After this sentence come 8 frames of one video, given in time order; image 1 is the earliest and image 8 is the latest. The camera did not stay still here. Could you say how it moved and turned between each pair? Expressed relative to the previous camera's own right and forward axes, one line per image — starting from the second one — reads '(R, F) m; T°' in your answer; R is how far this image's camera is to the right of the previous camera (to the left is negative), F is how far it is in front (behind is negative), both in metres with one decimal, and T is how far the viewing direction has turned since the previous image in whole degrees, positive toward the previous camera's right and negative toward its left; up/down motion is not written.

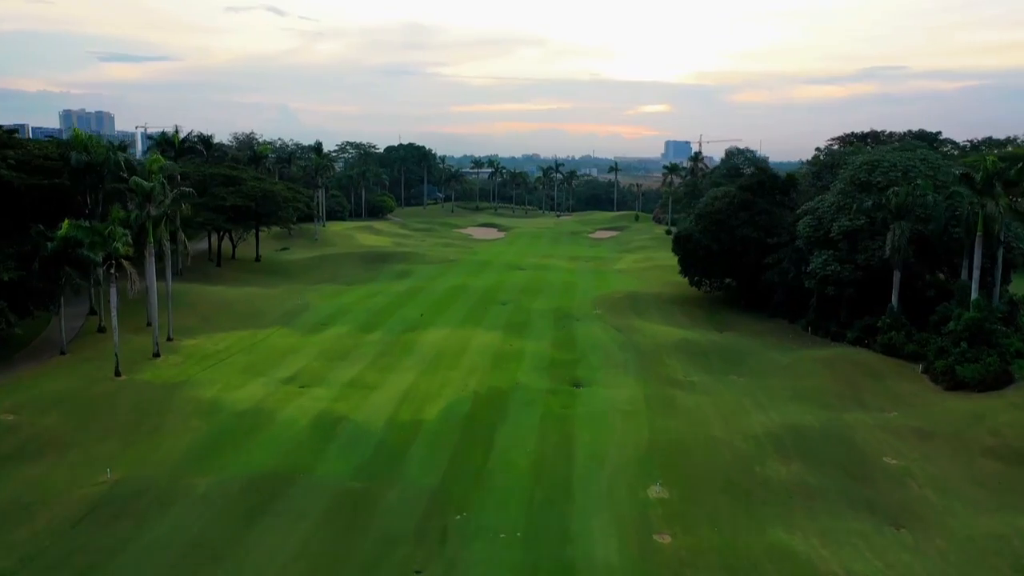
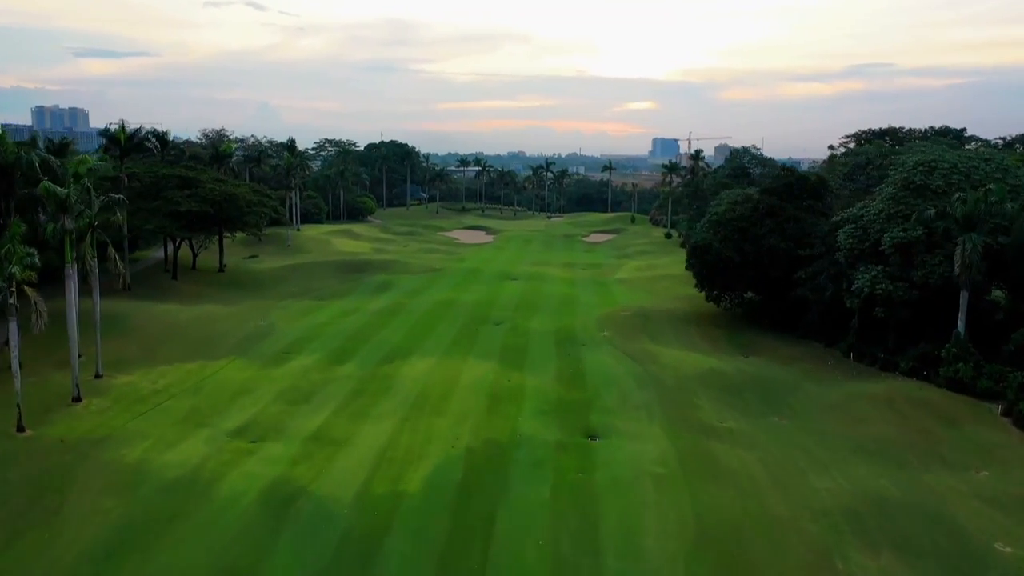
(-0.4, +5.6) m; +1°
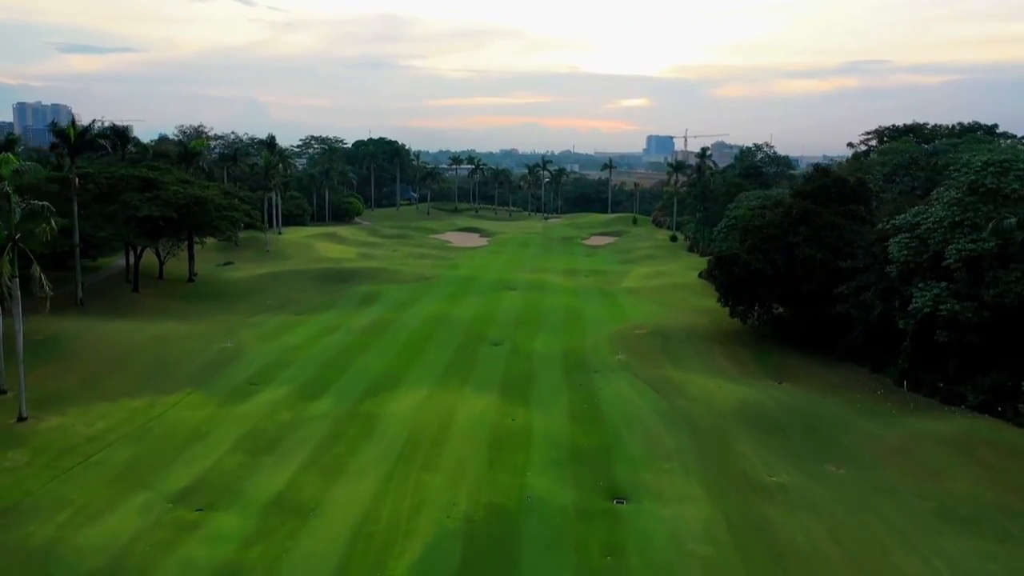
(-0.3, +4.7) m; 0°
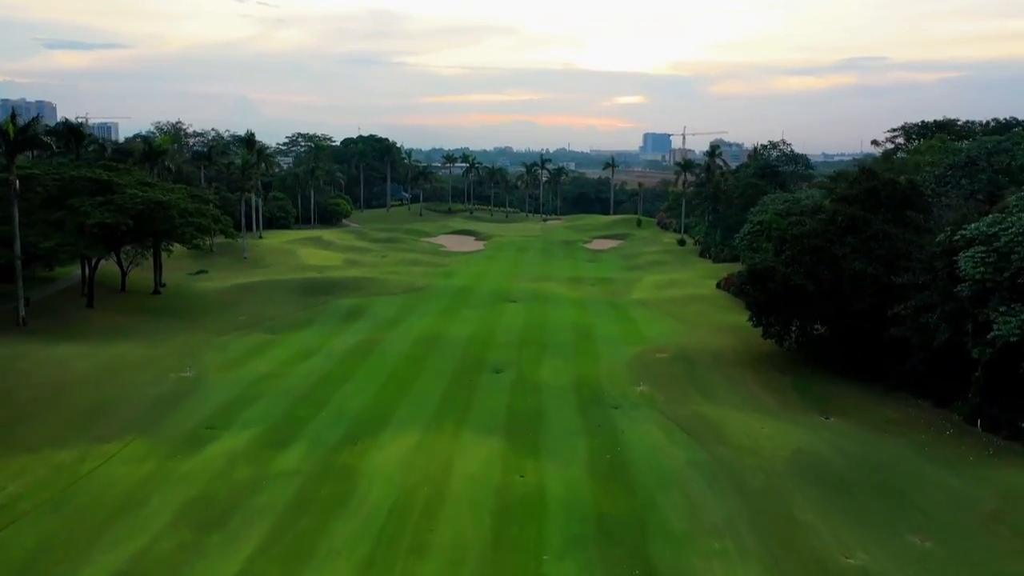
(-0.3, +4.6) m; 0°
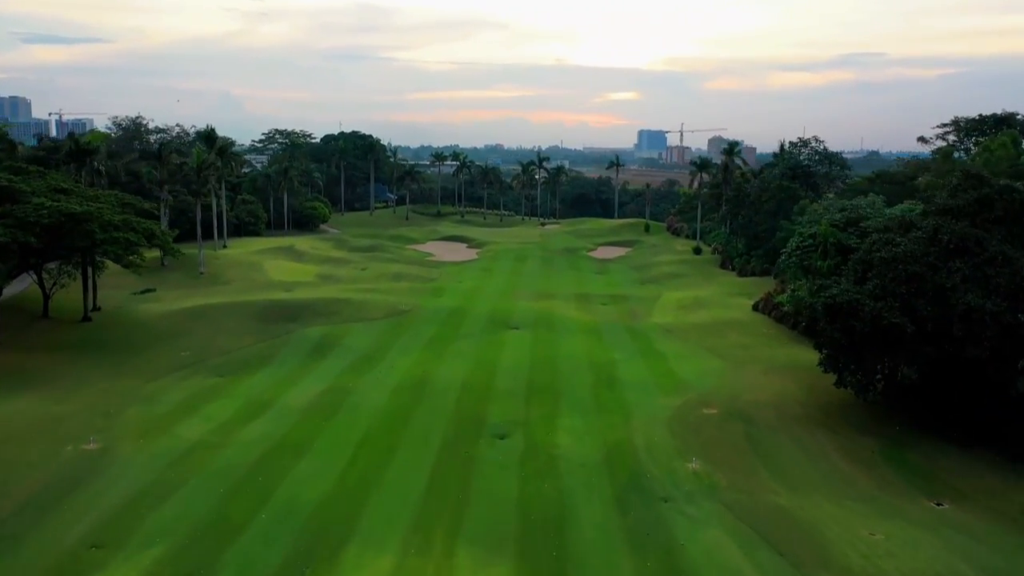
(-0.4, +7.2) m; +1°
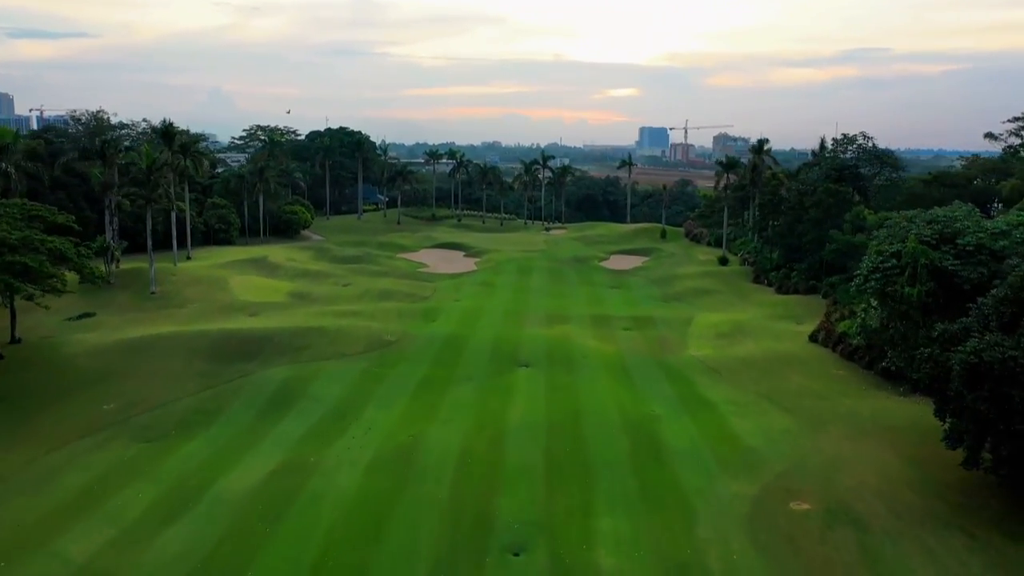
(-0.4, +6.9) m; 0°
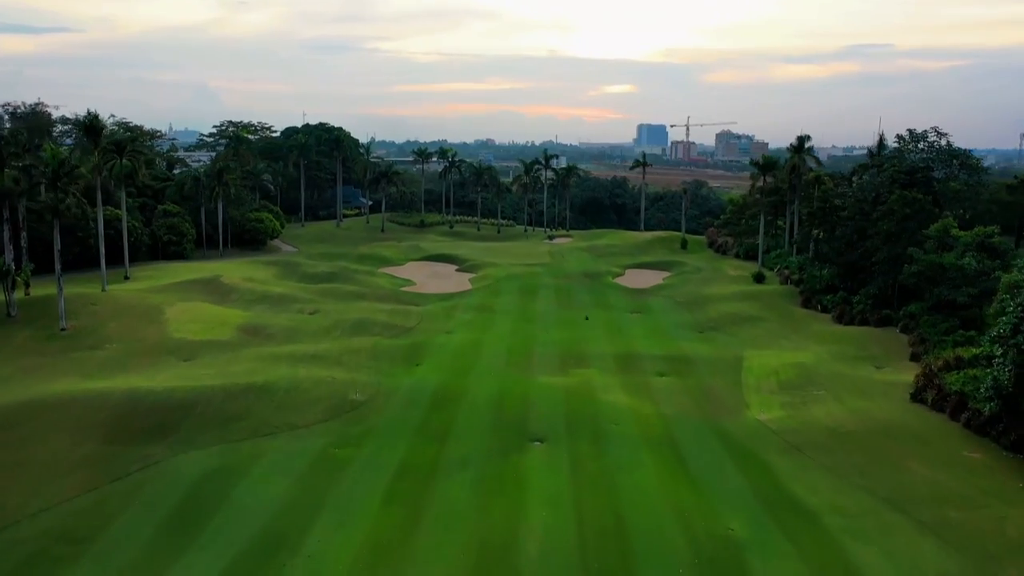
(-0.4, +8.1) m; 0°
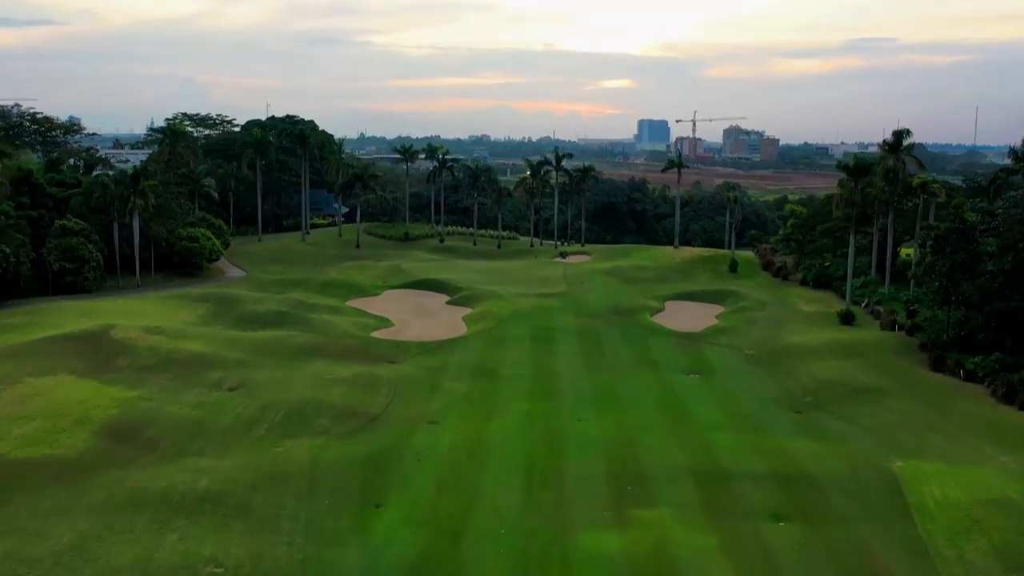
(-0.5, +12.0) m; 0°
